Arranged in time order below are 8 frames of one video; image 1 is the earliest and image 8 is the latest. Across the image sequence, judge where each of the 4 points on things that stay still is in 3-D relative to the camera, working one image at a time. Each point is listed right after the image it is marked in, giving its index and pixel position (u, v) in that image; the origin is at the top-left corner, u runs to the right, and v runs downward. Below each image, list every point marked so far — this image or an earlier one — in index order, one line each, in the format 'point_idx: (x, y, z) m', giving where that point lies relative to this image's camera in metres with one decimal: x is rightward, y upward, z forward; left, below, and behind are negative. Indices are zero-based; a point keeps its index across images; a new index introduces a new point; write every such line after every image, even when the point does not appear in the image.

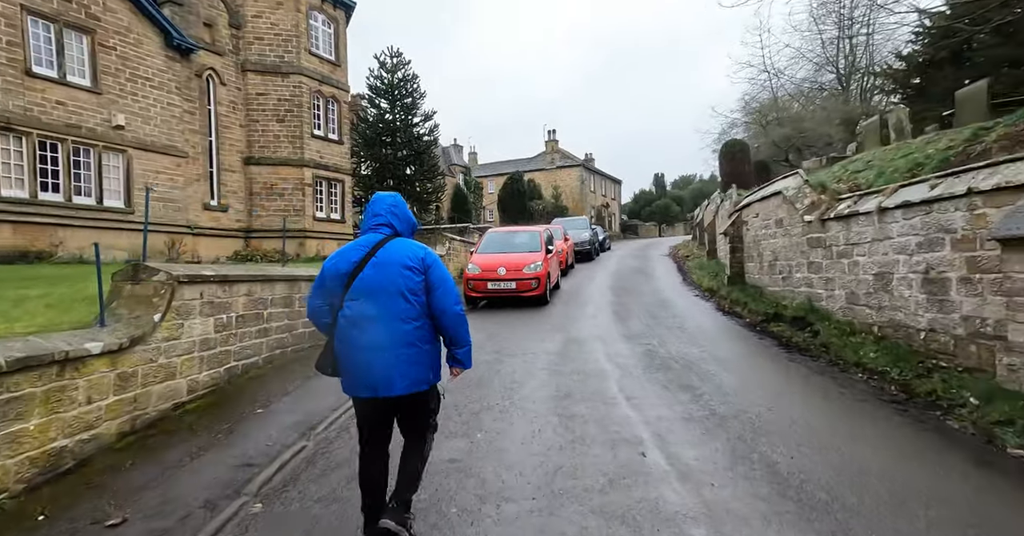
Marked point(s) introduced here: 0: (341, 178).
0: (-6.3, +3.3, +18.9) m
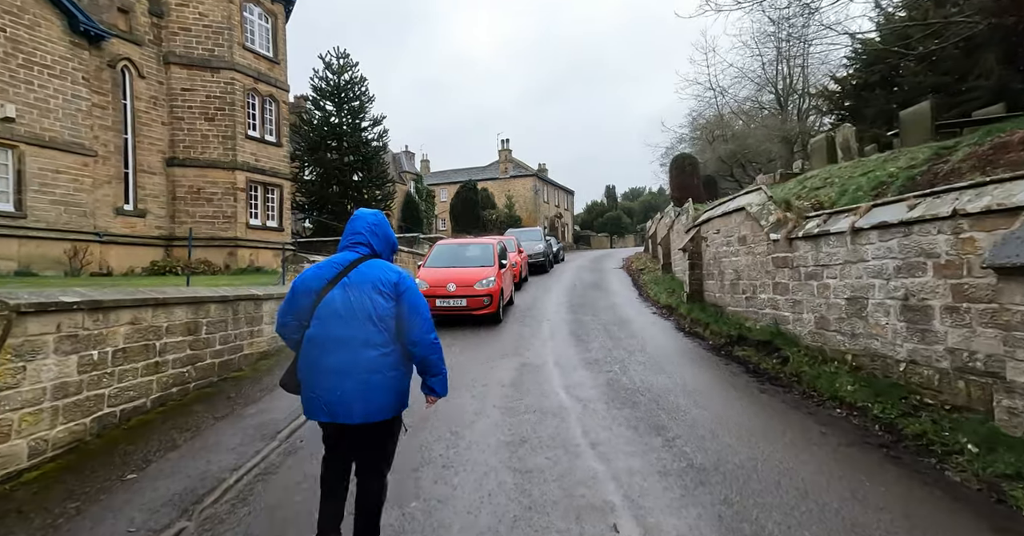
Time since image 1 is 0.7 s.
0: (-8.0, +2.9, +17.6) m
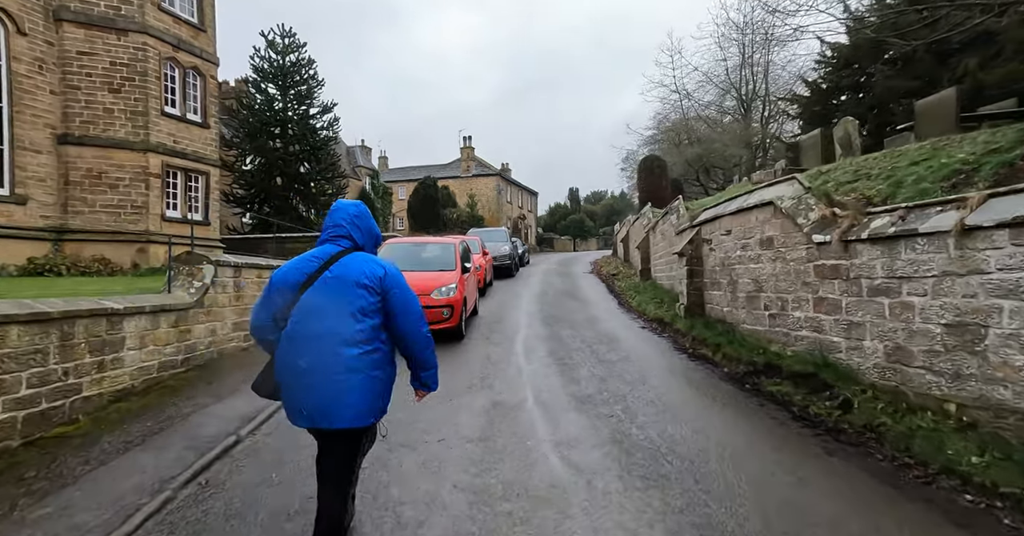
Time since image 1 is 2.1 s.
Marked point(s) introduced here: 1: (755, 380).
0: (-9.1, +2.9, +15.2) m
1: (+2.7, -1.2, +5.7) m
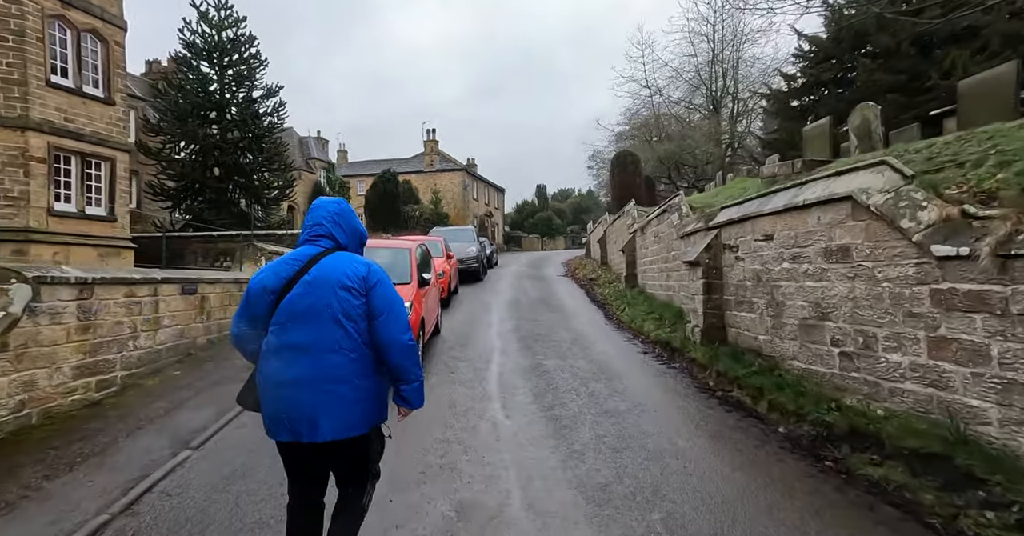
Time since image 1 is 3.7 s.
0: (-9.9, +2.8, +12.6) m
1: (+2.5, -1.4, +3.9) m
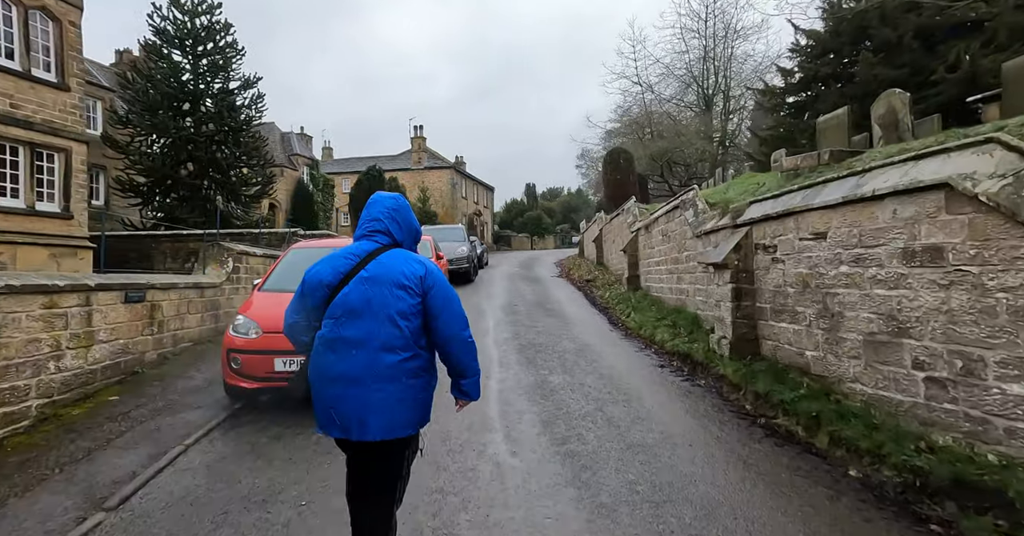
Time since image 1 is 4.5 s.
0: (-10.0, +2.7, +11.4) m
1: (+2.6, -1.4, +3.1) m
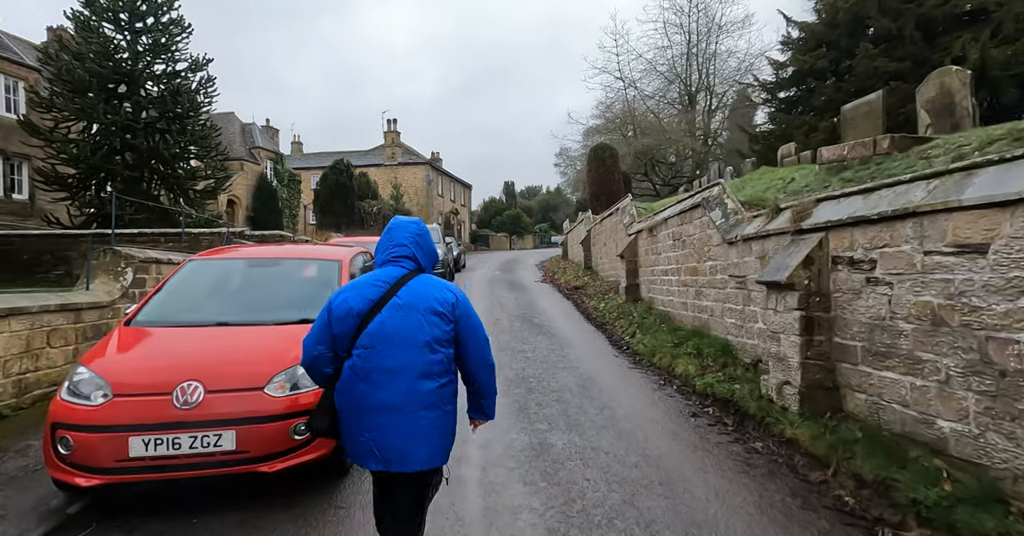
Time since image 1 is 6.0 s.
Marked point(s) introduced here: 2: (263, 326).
0: (-10.4, +2.6, +9.2) m
1: (+2.6, -1.6, +1.4) m
2: (-2.2, -0.5, +4.5) m
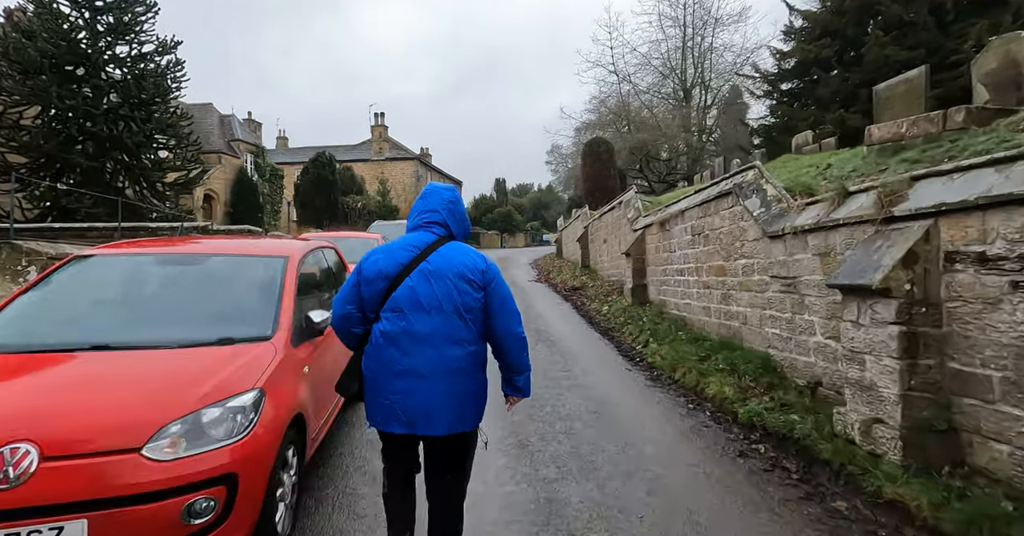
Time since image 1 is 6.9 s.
0: (-10.4, +2.6, +7.8) m
1: (+2.6, -1.6, +0.3) m
2: (-2.2, -0.5, +3.2) m
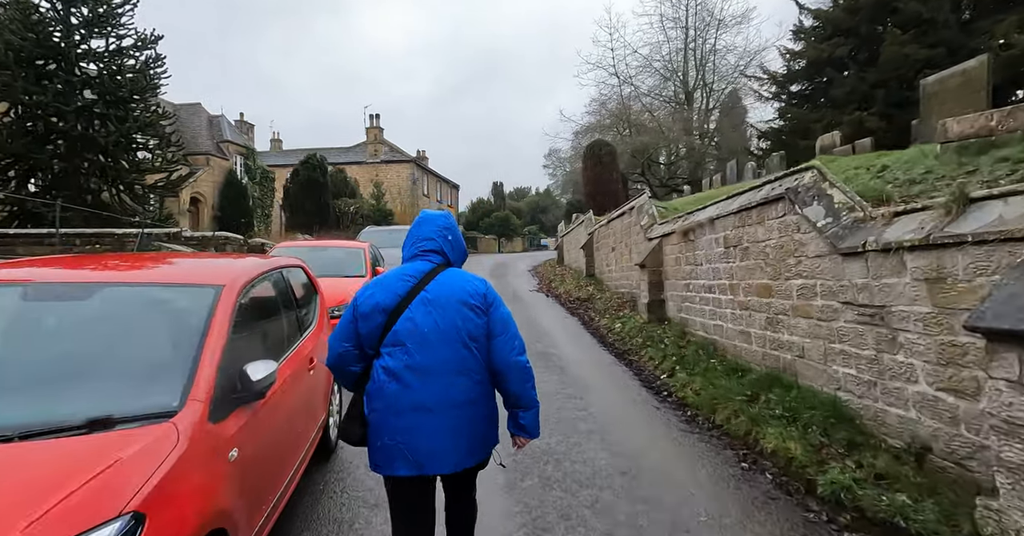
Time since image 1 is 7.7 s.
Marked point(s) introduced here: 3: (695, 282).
0: (-10.4, +2.4, +6.7) m
1: (+2.7, -1.8, -0.8) m
2: (-2.1, -0.7, +2.1) m
3: (+2.7, -0.2, +7.6) m
